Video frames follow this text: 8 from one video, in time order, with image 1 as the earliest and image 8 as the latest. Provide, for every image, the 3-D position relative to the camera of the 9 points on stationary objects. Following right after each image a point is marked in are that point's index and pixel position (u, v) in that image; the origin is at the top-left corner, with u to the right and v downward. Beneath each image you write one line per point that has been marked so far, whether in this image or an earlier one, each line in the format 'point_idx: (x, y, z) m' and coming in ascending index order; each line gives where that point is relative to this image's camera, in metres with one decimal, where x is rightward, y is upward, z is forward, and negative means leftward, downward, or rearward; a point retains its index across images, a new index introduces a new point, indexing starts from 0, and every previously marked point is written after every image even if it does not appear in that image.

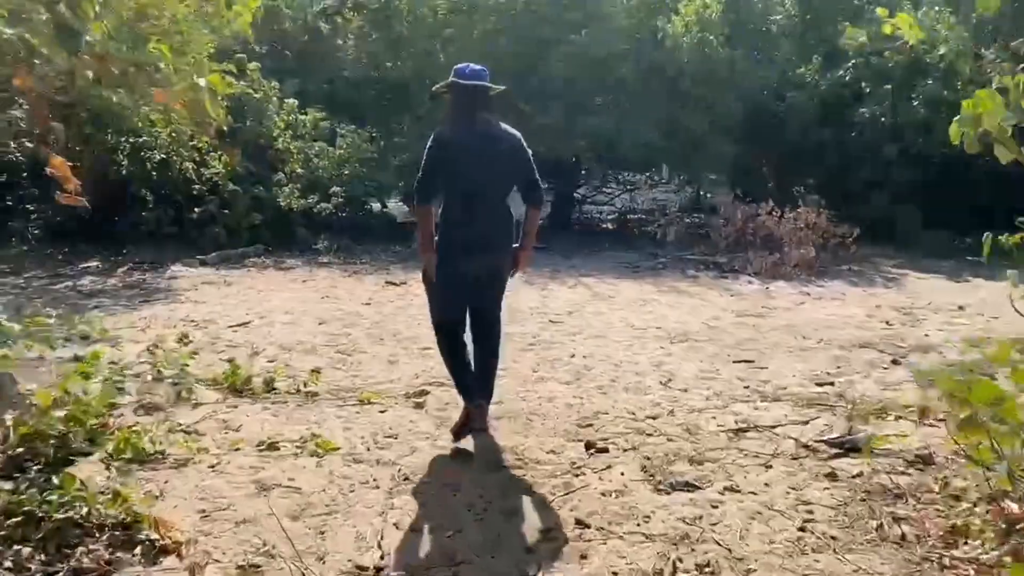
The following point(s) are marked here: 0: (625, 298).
0: (+1.1, -0.1, +9.0) m
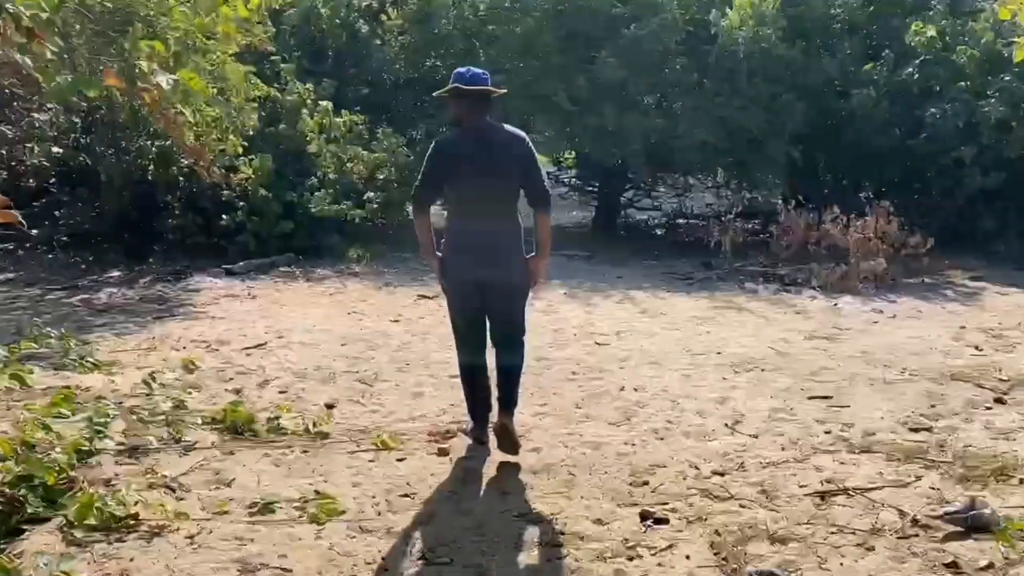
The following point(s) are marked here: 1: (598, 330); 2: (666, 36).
0: (+1.5, -0.3, +8.2) m
1: (+0.7, -0.3, +7.4) m
2: (+2.2, +3.5, +12.8) m
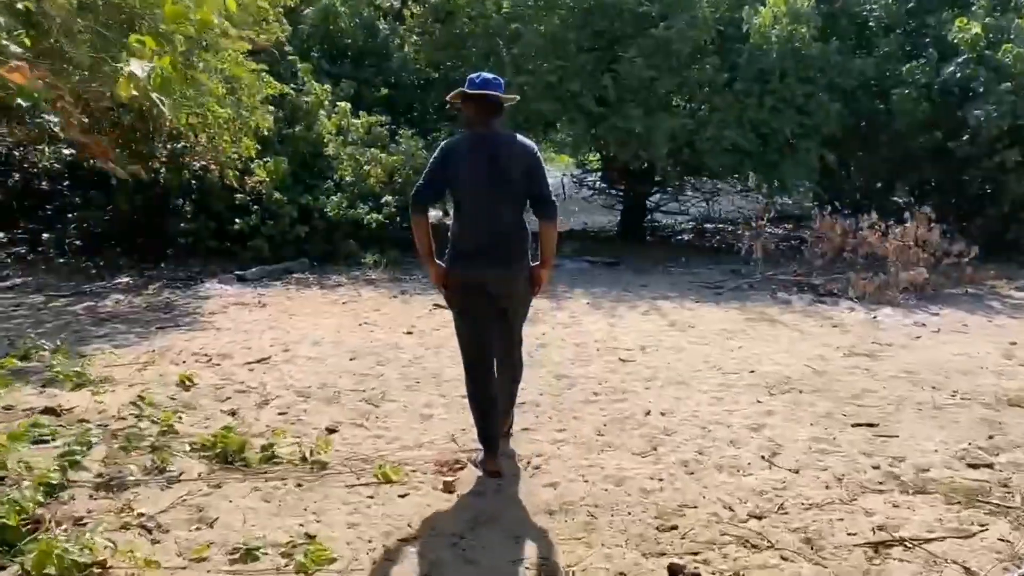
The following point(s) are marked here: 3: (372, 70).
0: (+1.7, -0.3, +7.7) m
1: (+0.8, -0.4, +7.0) m
2: (+2.5, +3.4, +12.4) m
3: (-2.1, +3.3, +13.7) m
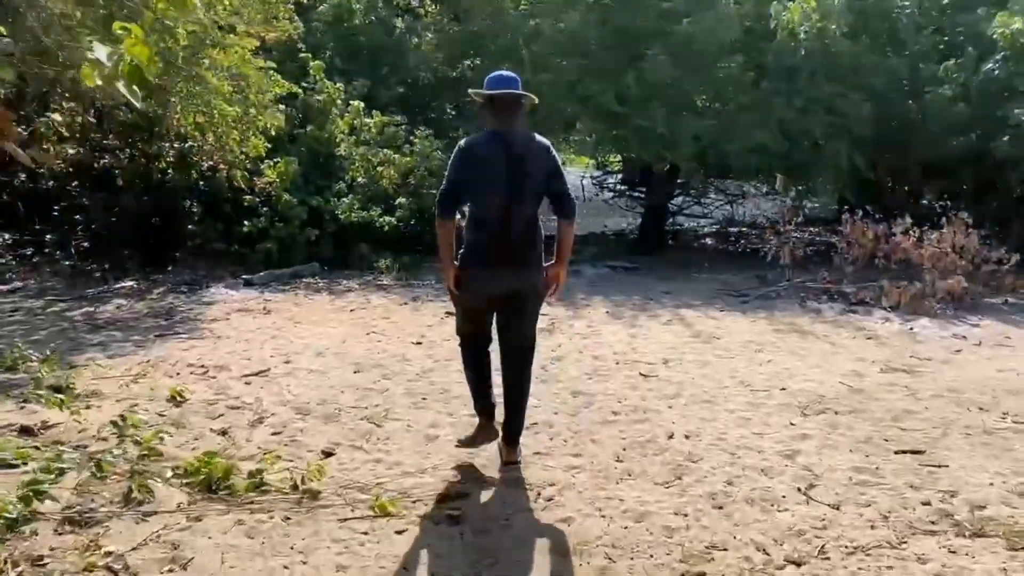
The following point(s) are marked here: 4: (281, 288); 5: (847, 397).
0: (+1.8, -0.4, +7.3) m
1: (+0.9, -0.5, +6.6) m
2: (+2.7, +3.3, +11.9) m
3: (-1.8, +3.2, +13.4) m
4: (-2.4, 0.0, +9.5) m
5: (+2.0, -0.7, +5.6) m
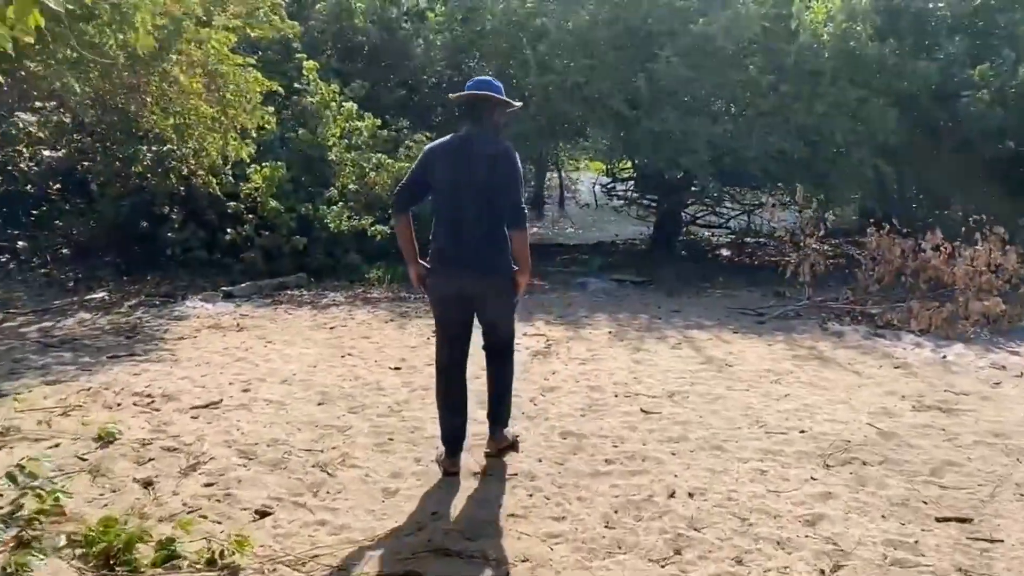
0: (+1.7, -0.6, +6.6) m
1: (+0.9, -0.7, +5.9) m
2: (+2.8, +3.1, +11.2) m
3: (-1.7, +3.0, +12.8) m
4: (-2.4, -0.1, +8.9) m
5: (+1.9, -0.8, +4.9) m
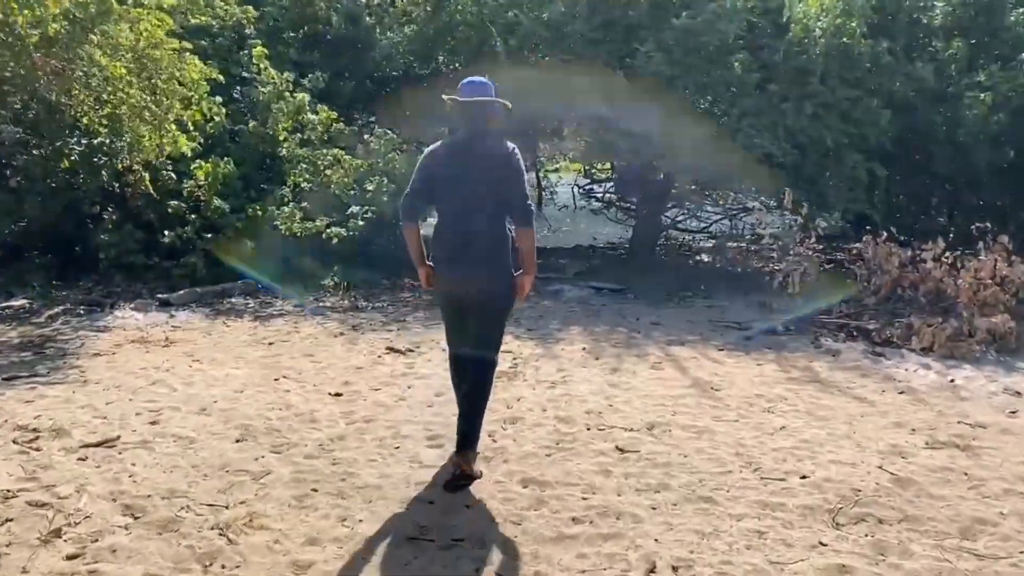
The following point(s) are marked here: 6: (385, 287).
0: (+1.4, -0.7, +5.9) m
1: (+0.6, -0.7, +5.1) m
2: (+2.4, +3.0, +10.5) m
3: (-2.1, +3.0, +12.0) m
4: (-2.7, -0.2, +8.1) m
5: (+1.7, -0.9, +4.1) m
6: (-1.3, 0.0, +9.5) m
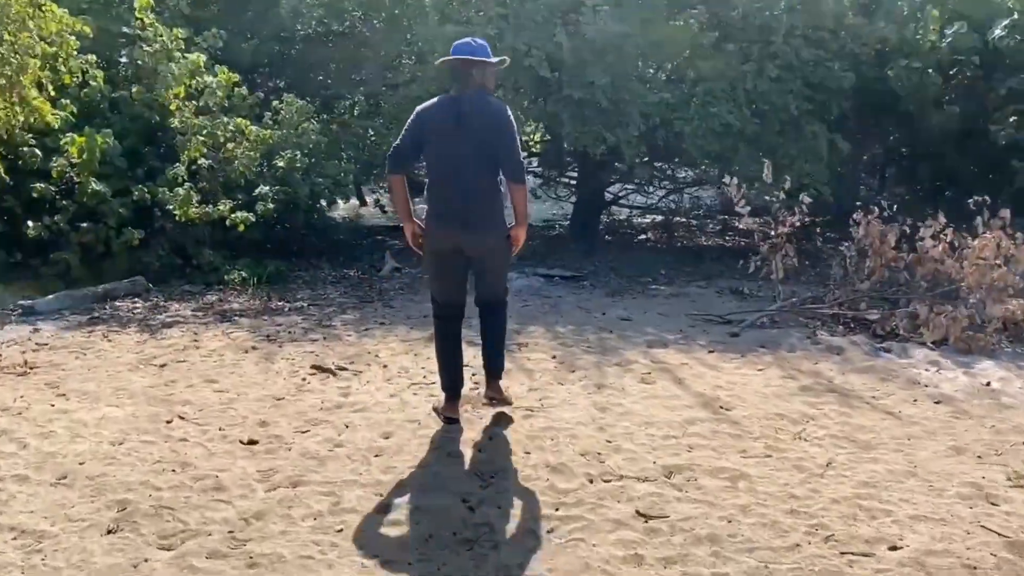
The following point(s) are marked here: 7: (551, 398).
0: (+1.3, -0.7, +4.8) m
1: (+0.5, -0.8, +3.9) m
2: (+1.7, +3.2, +9.4) m
3: (-2.9, +3.1, +10.4) m
4: (-3.1, -0.2, +6.5) m
5: (+1.7, -0.9, +3.1) m
6: (-1.9, +0.1, +8.1) m
7: (+0.2, -0.6, +4.9) m
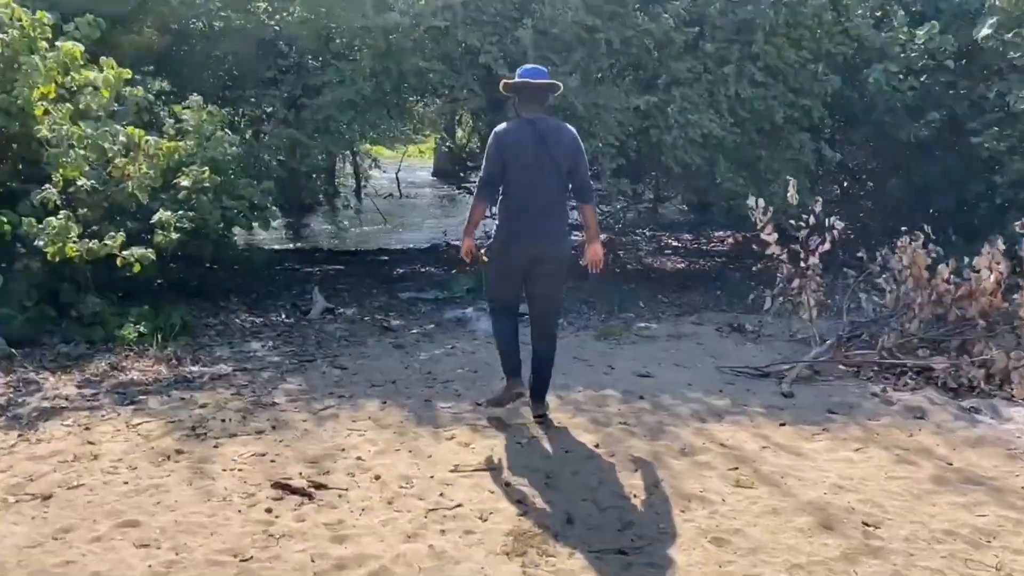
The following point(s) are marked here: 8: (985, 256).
0: (+1.5, -0.9, +3.4) m
1: (+0.9, -1.1, +2.5) m
2: (+1.3, +2.9, +8.1) m
3: (-3.5, +2.6, +8.4) m
4: (-3.0, -0.6, +4.6) m
5: (+2.2, -1.2, +1.8) m
6: (-2.0, -0.3, +6.3) m
7: (+0.5, -0.9, +3.4) m
8: (+3.3, +0.2, +6.3) m
